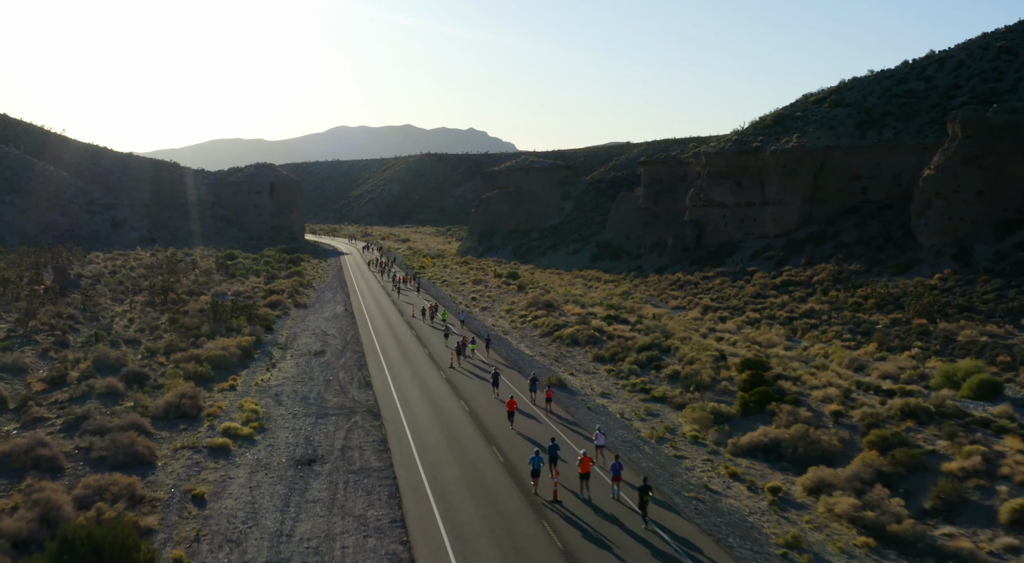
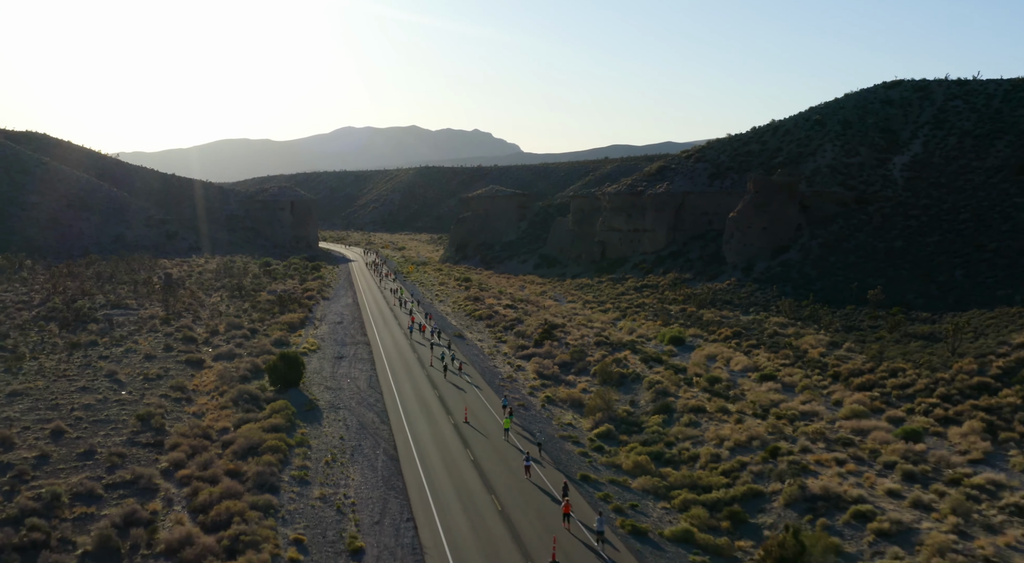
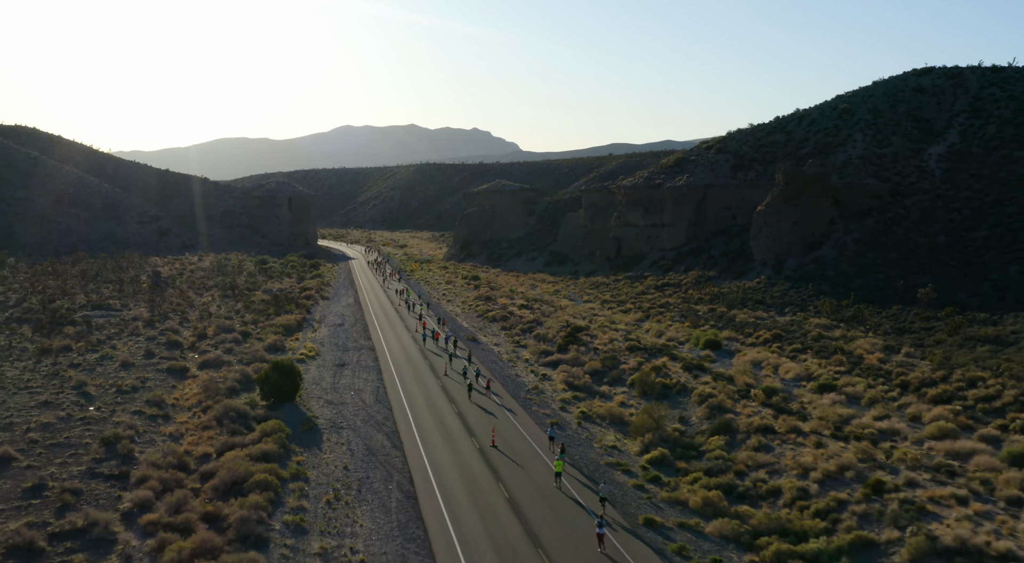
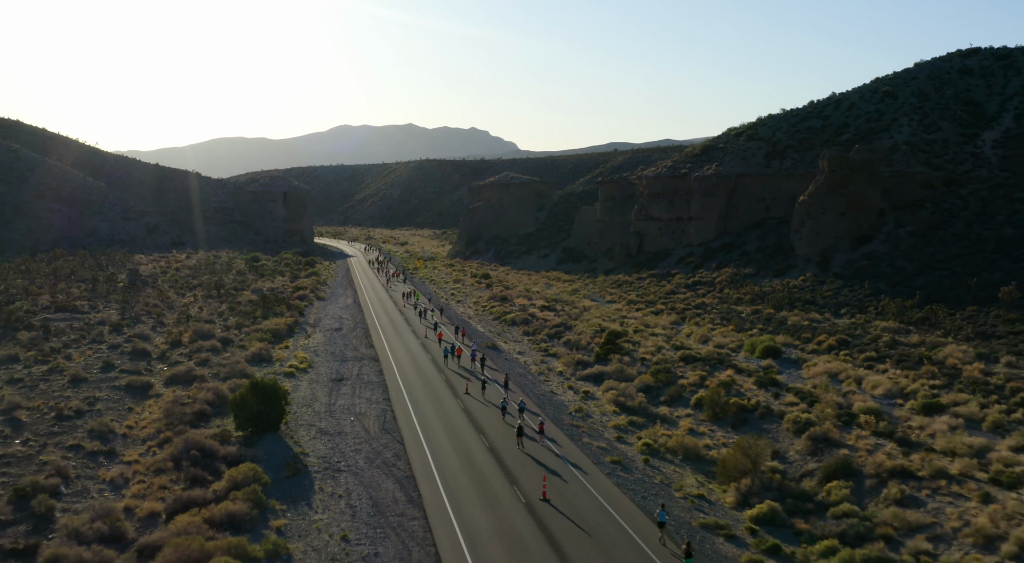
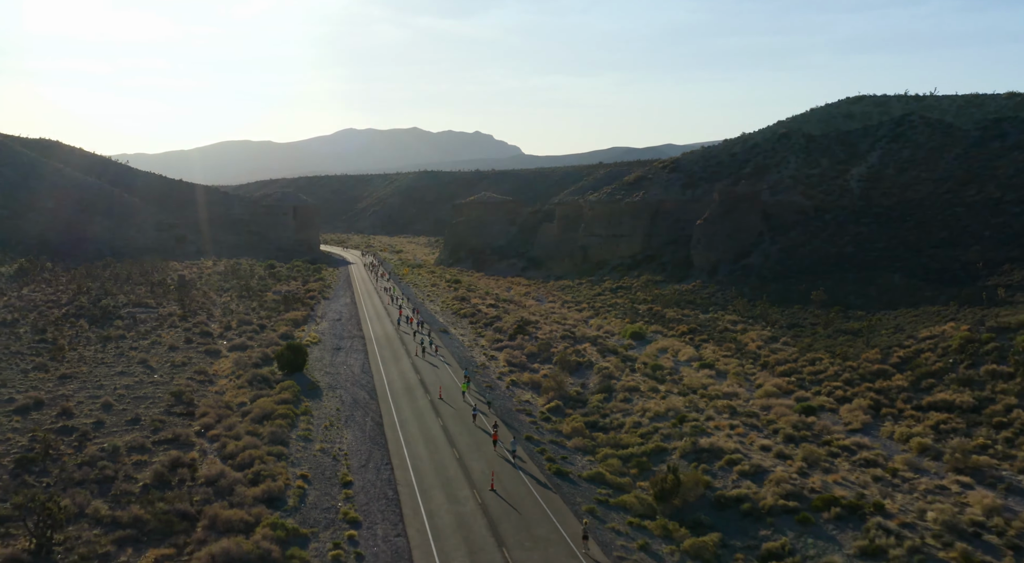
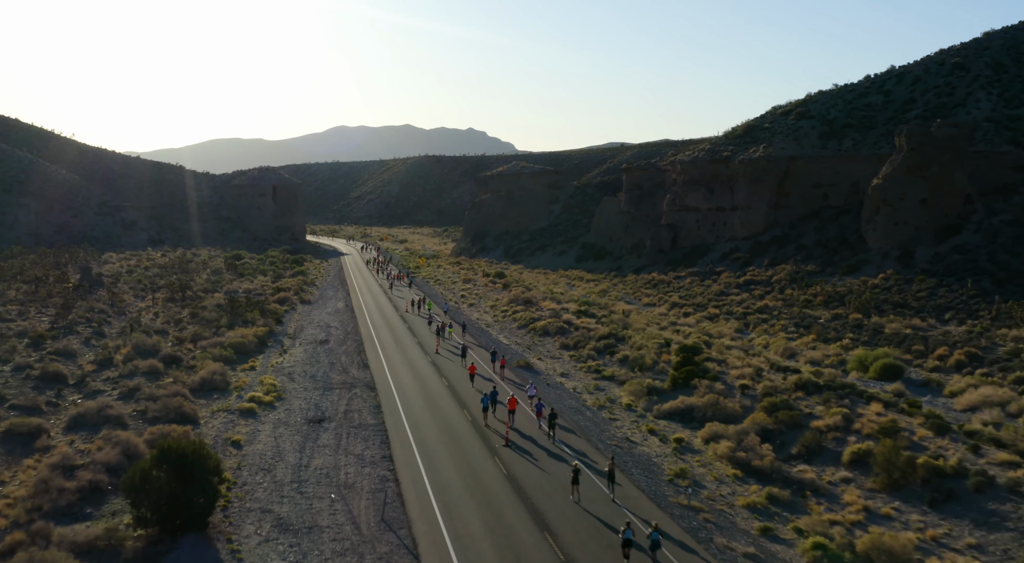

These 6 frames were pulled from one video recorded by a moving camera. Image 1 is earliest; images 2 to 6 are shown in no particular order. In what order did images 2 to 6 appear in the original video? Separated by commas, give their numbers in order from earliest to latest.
6, 4, 3, 2, 5
